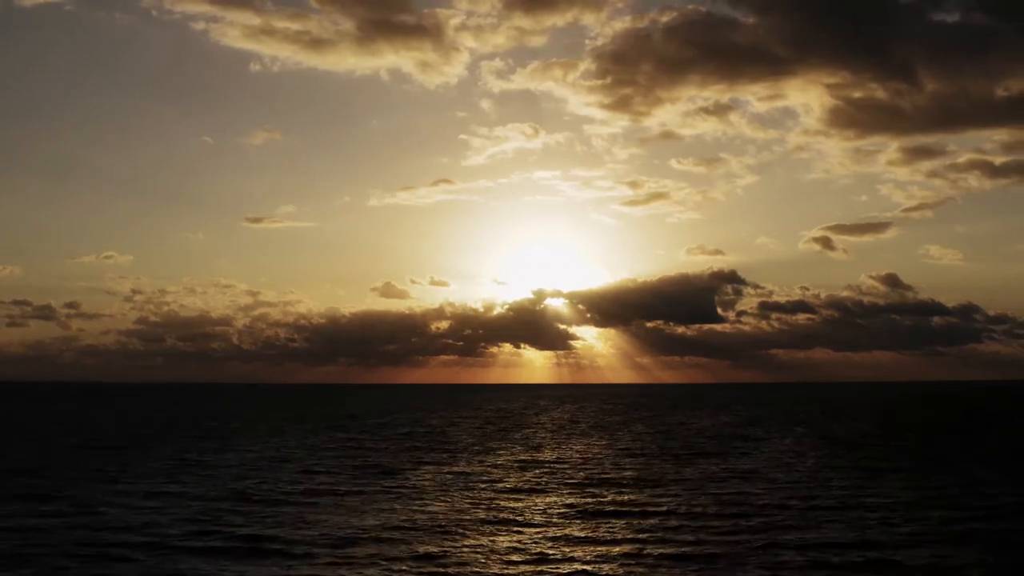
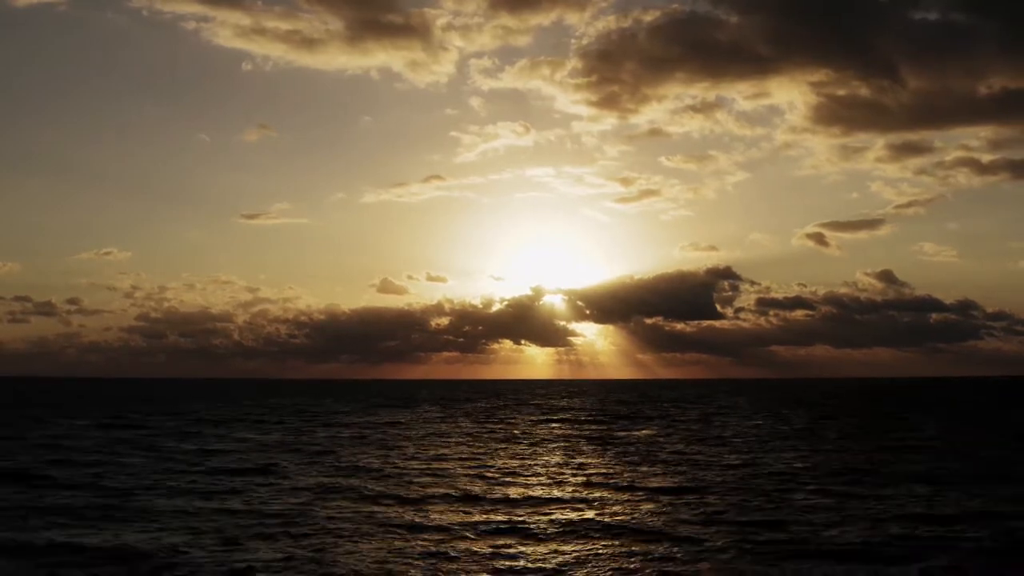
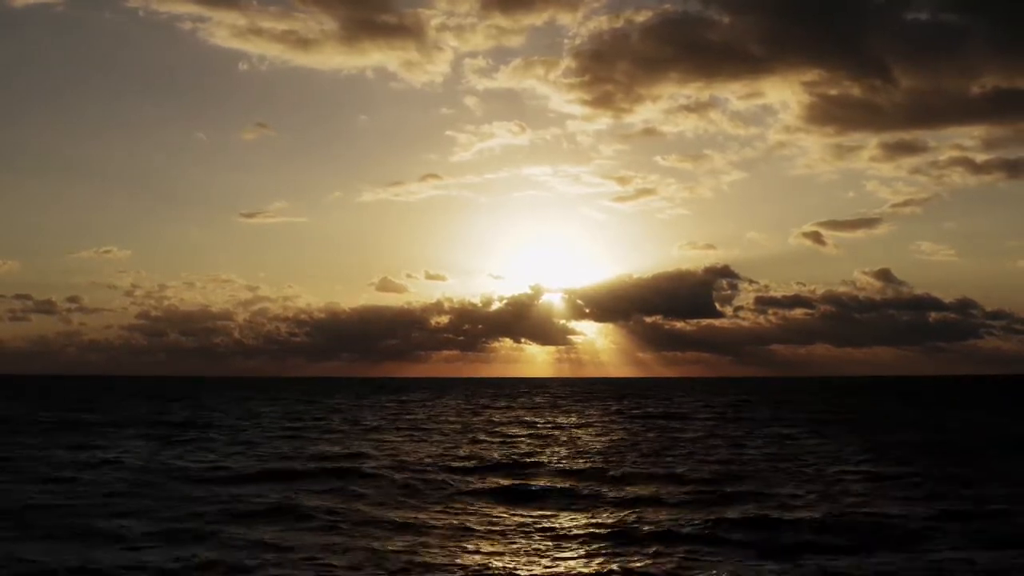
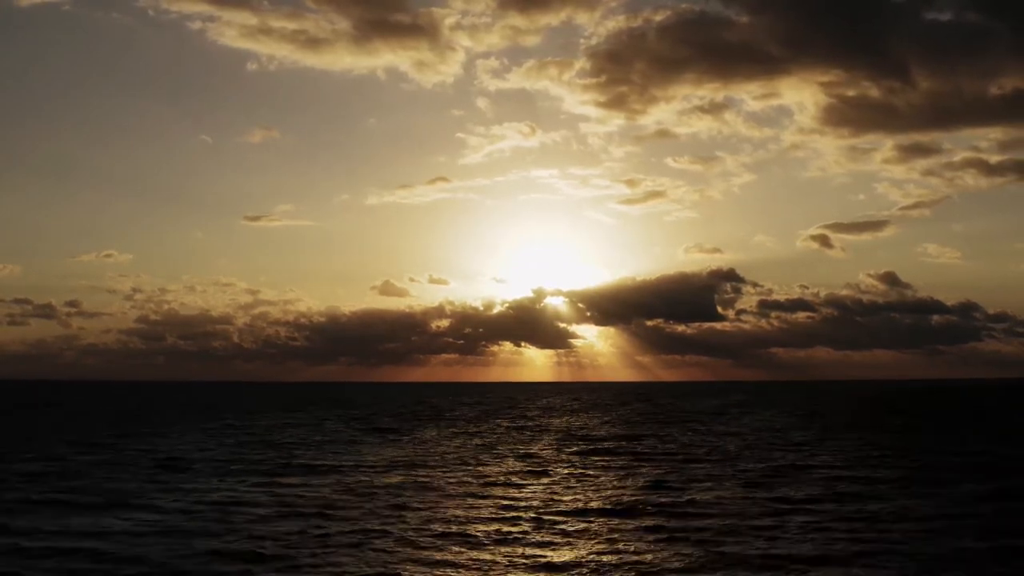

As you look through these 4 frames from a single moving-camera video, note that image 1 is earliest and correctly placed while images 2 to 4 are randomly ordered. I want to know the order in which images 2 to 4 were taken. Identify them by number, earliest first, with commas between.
4, 2, 3
